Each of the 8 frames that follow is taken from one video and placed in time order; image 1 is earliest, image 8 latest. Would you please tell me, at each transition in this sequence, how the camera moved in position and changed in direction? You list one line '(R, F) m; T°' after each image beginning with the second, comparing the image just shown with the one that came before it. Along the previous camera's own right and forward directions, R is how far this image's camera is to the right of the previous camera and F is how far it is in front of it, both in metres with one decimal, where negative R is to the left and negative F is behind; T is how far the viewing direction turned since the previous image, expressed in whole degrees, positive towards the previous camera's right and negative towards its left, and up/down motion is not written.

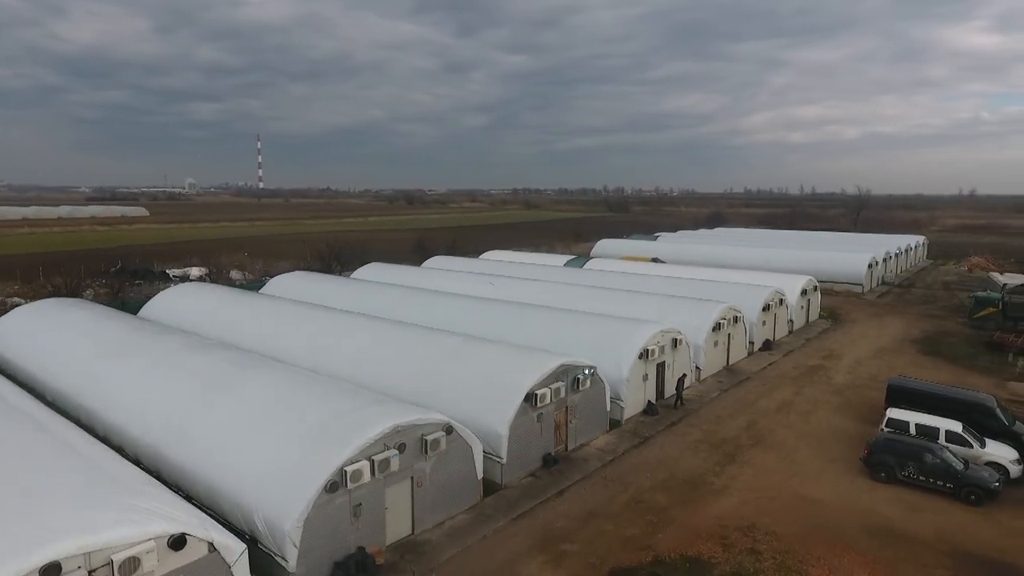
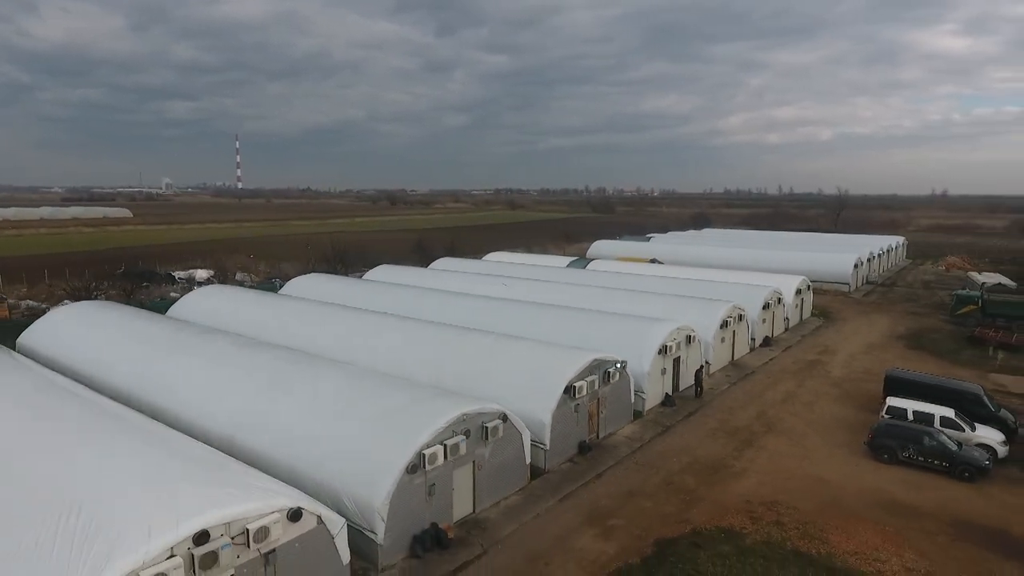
(-0.9, -0.8) m; +2°
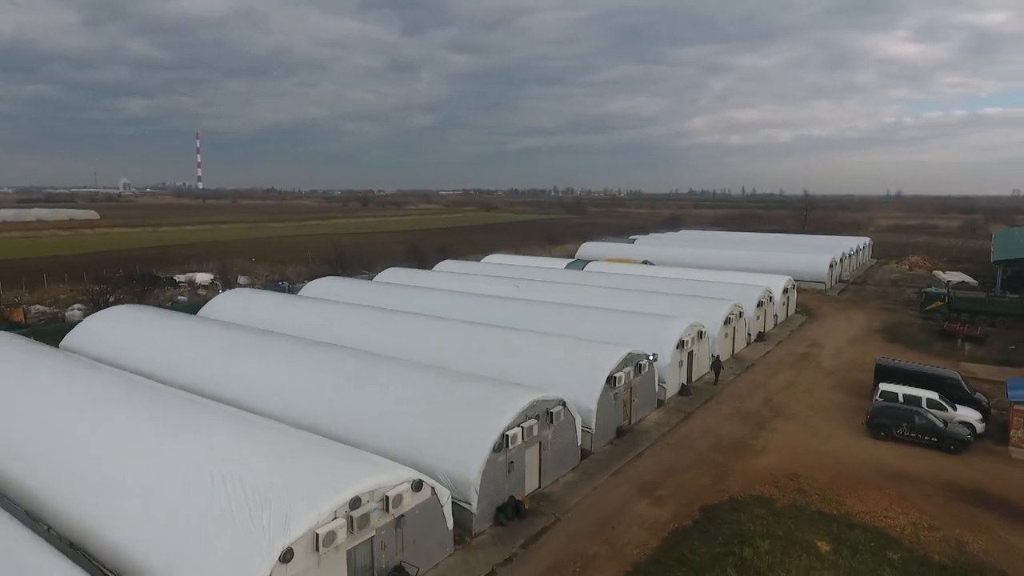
(-1.4, -1.1) m; +3°
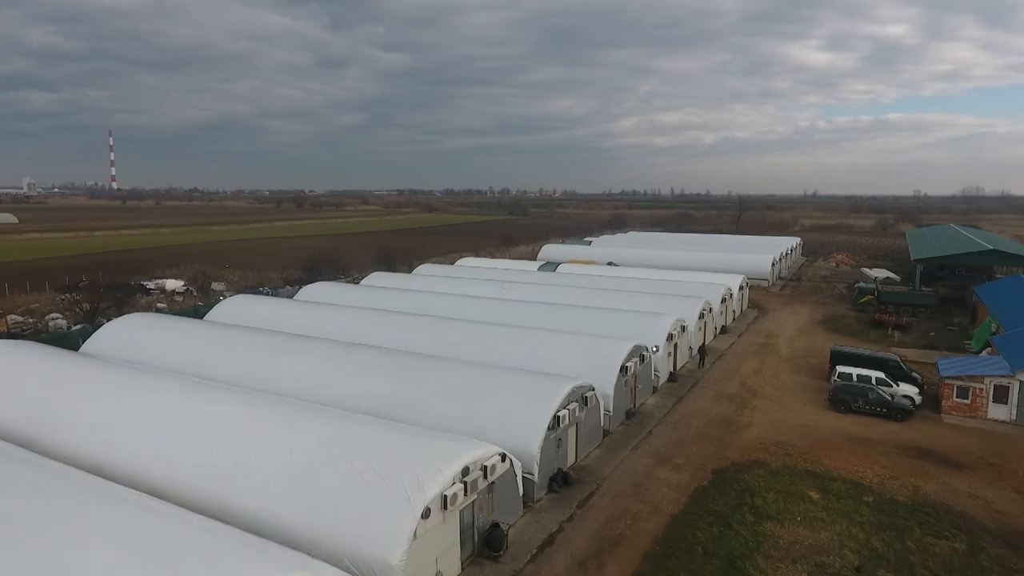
(-1.8, -1.4) m; +6°
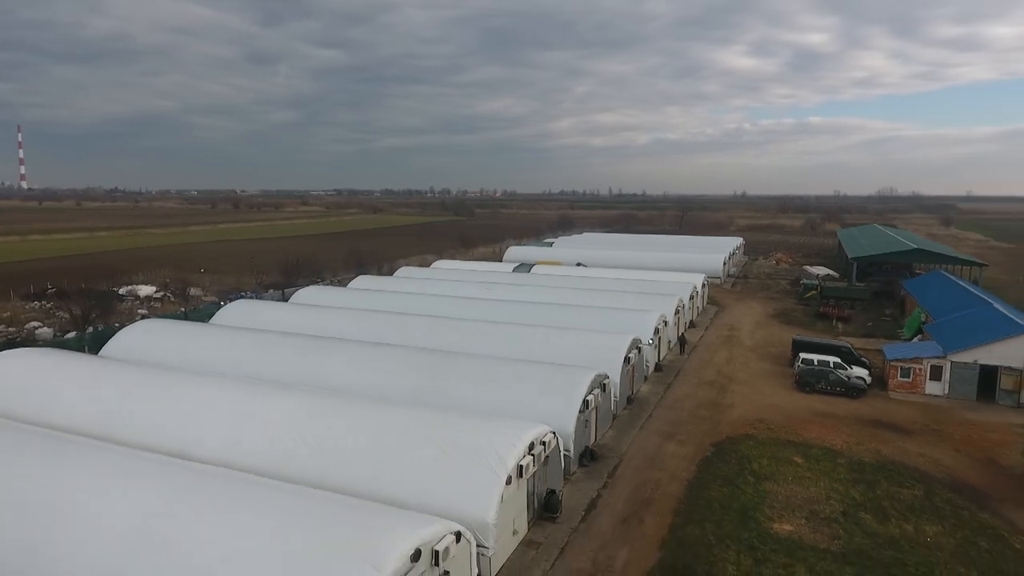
(-1.7, -1.3) m; +5°
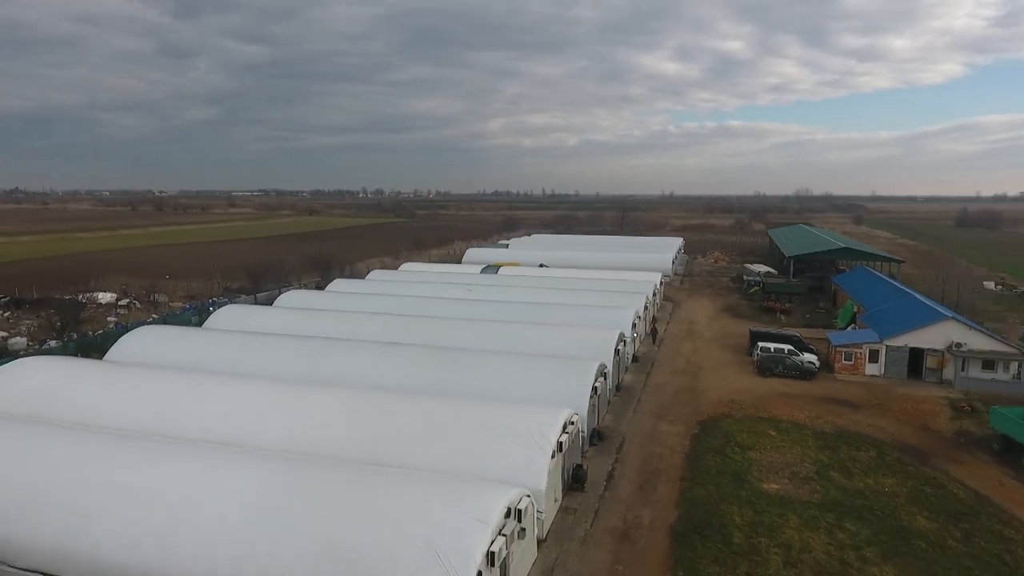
(-1.6, -1.2) m; +6°
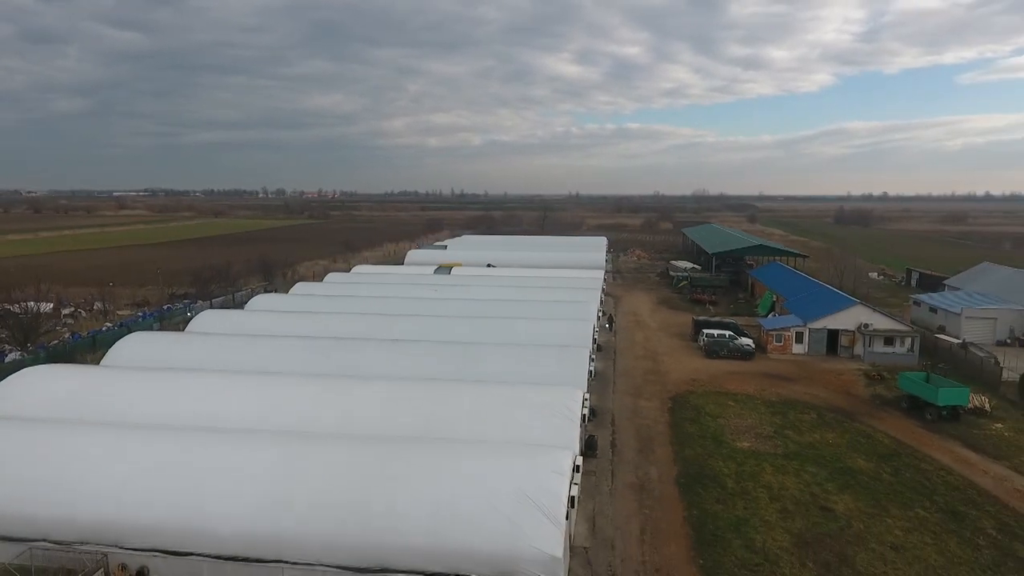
(-2.2, -1.4) m; +8°
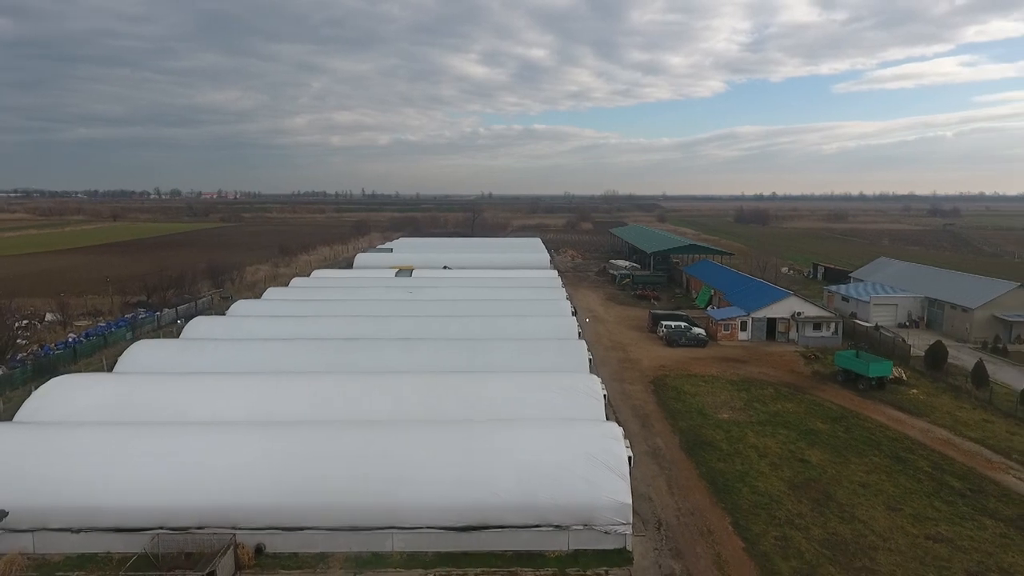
(-2.4, -1.4) m; +8°
